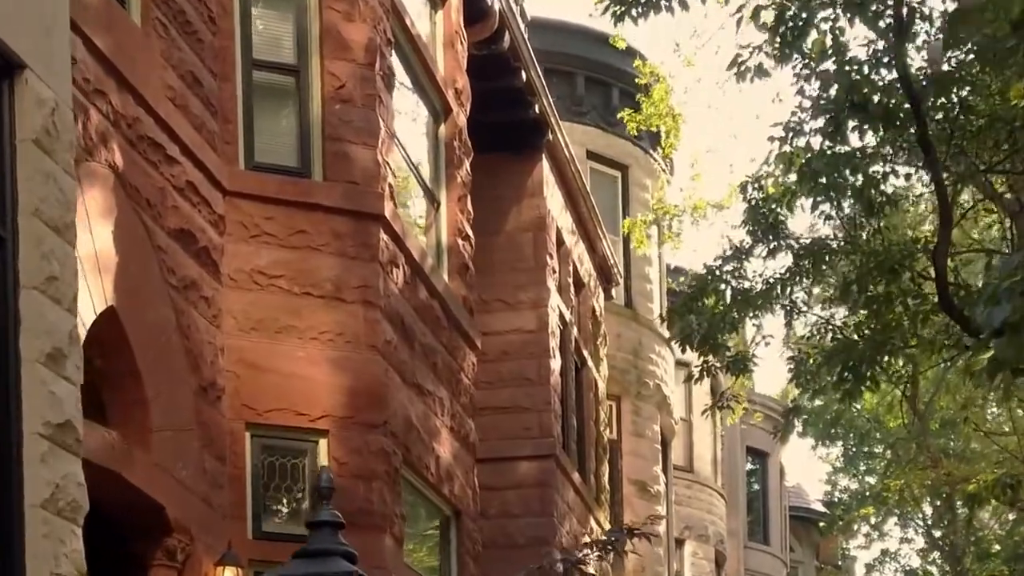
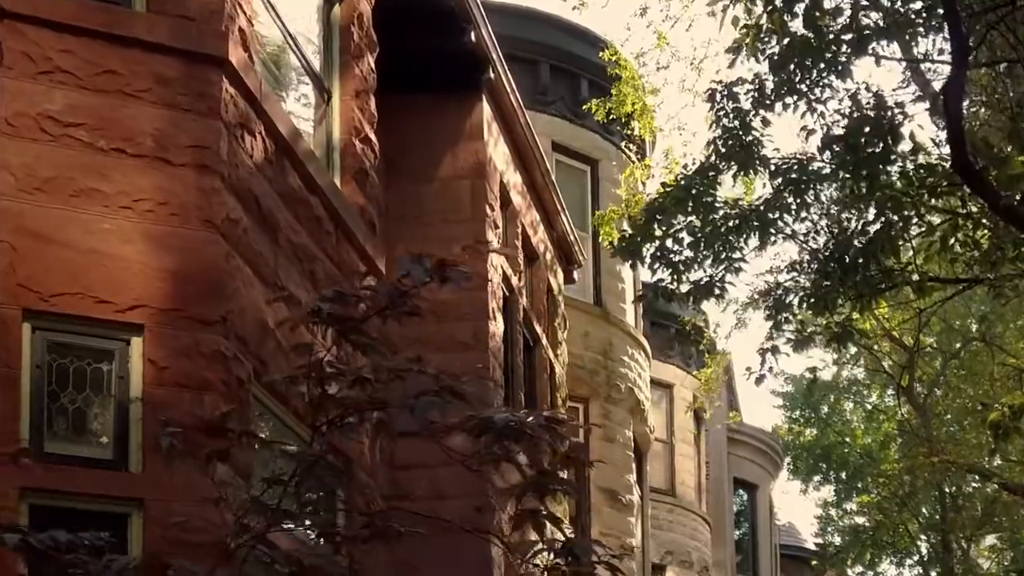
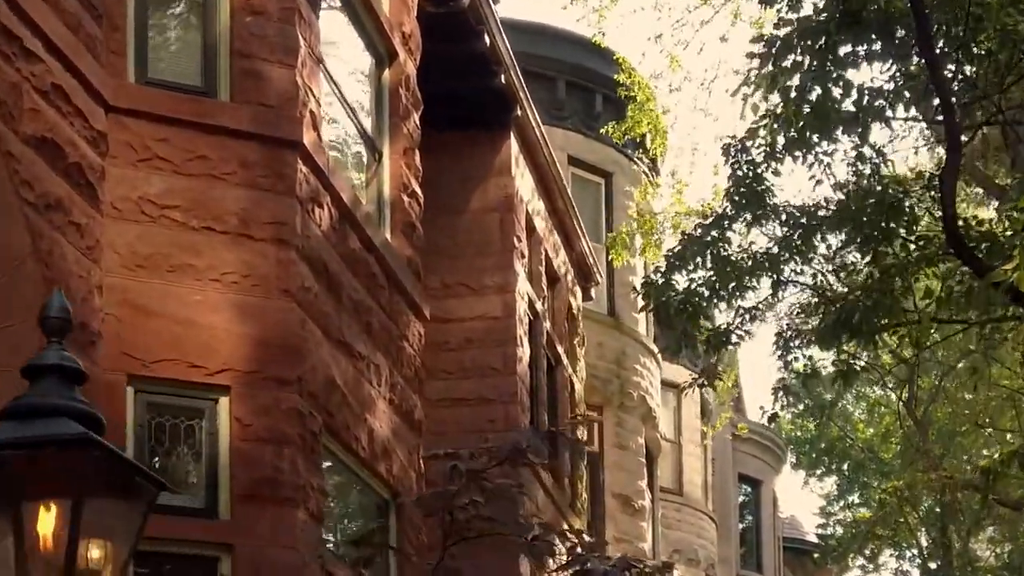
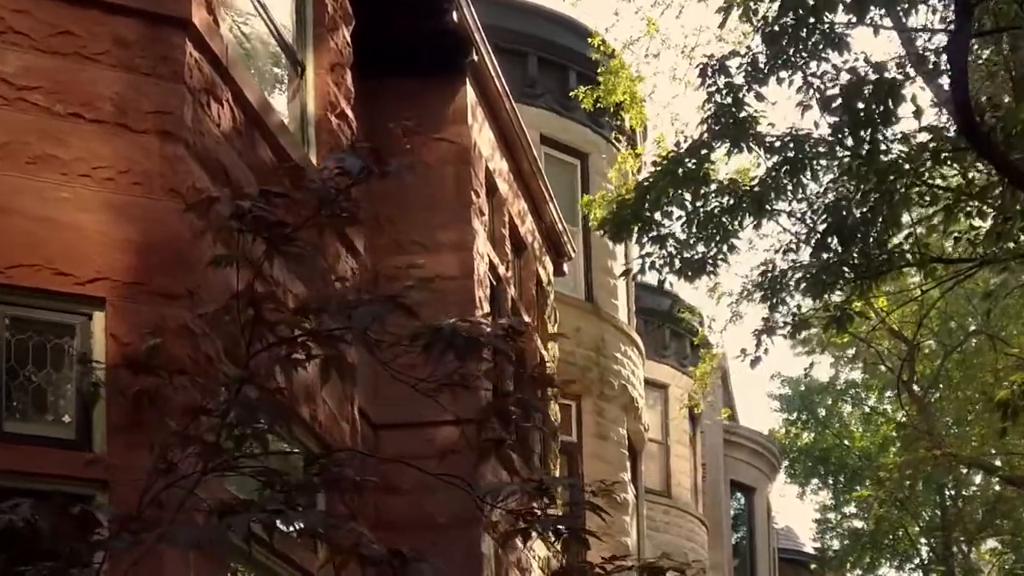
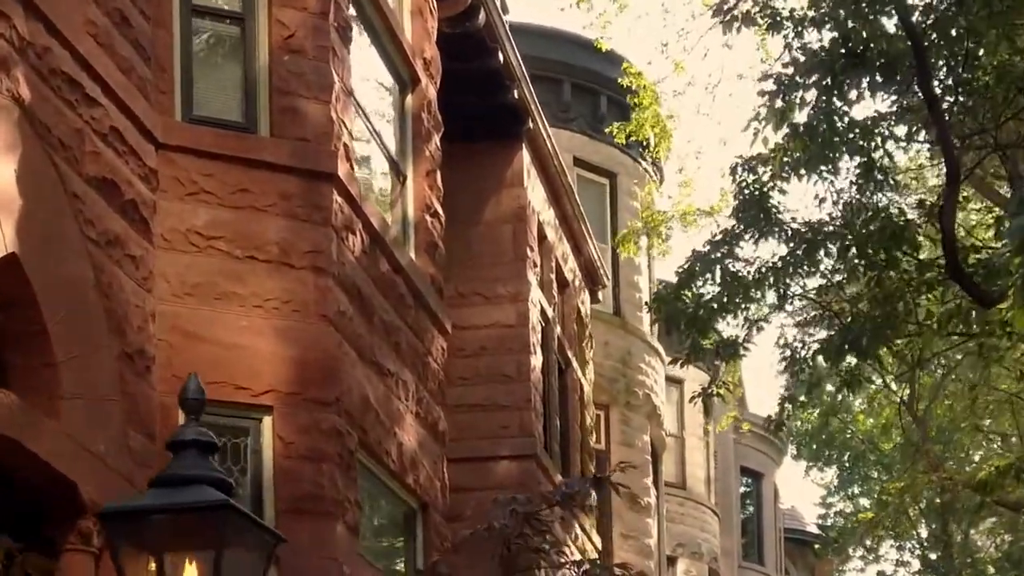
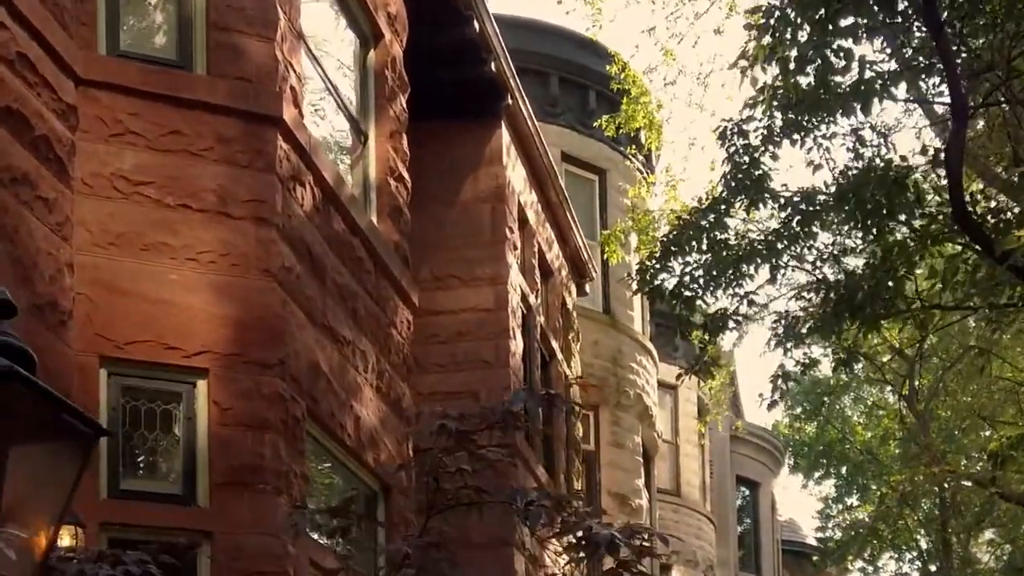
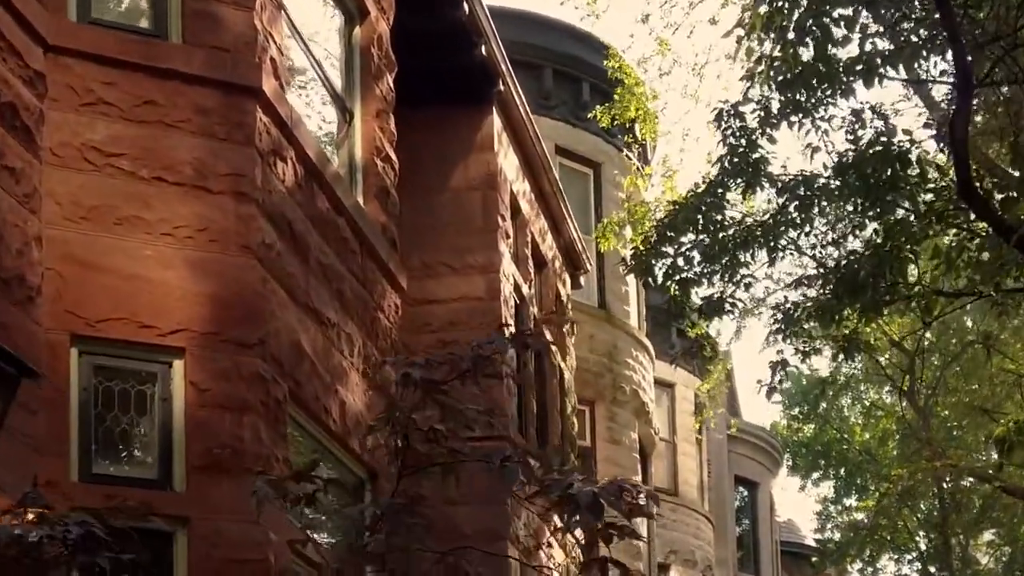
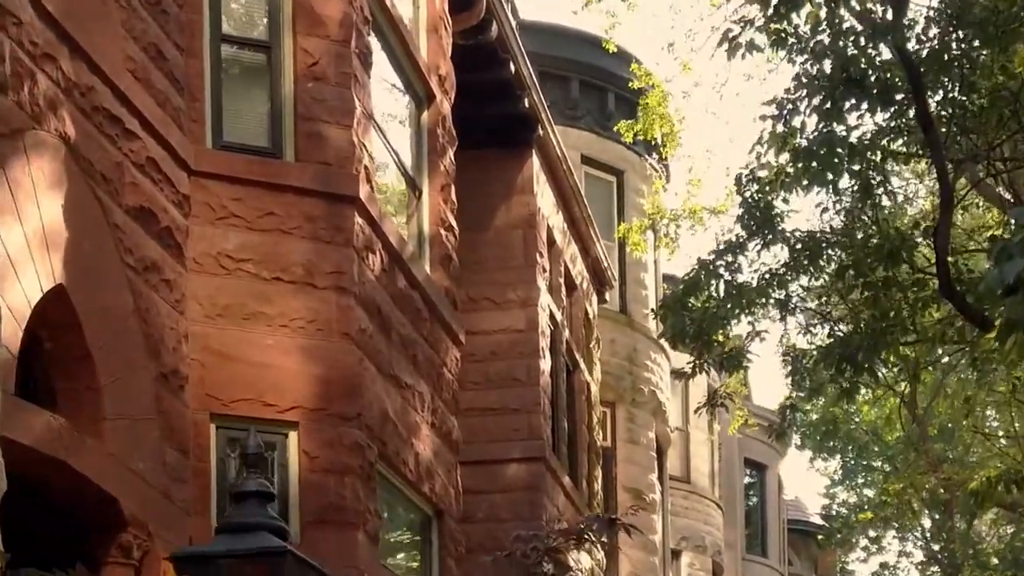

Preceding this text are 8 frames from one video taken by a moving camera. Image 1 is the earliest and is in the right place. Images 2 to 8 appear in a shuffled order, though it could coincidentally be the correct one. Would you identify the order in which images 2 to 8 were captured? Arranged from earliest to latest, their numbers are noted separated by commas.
8, 5, 3, 6, 7, 2, 4
